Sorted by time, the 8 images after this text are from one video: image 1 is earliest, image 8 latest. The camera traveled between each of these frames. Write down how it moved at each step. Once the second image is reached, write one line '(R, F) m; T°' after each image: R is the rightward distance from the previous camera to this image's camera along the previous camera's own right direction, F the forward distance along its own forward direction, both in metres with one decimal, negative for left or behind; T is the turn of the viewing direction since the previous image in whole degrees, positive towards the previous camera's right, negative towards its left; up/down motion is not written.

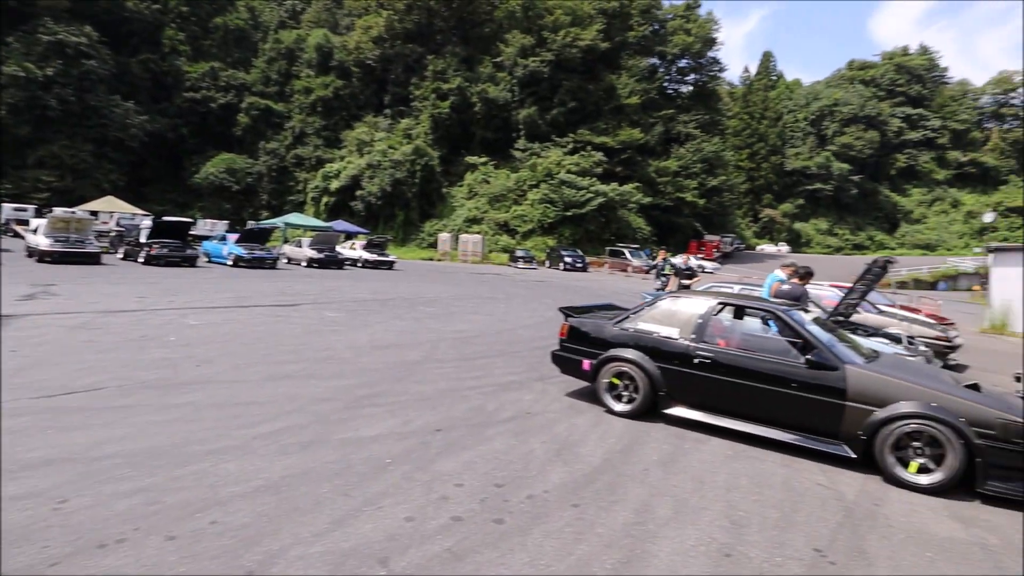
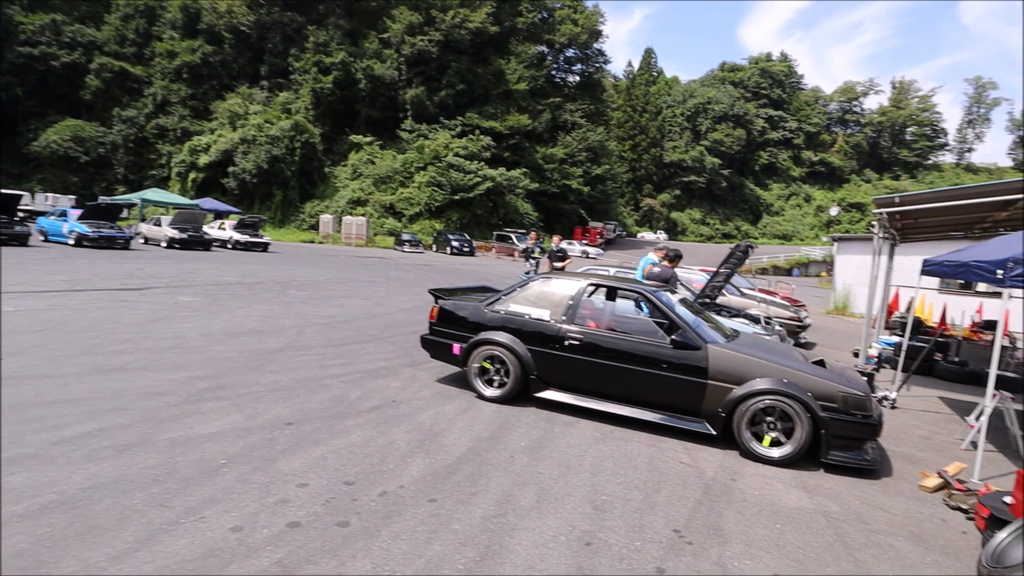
(+0.3, +0.3) m; +10°
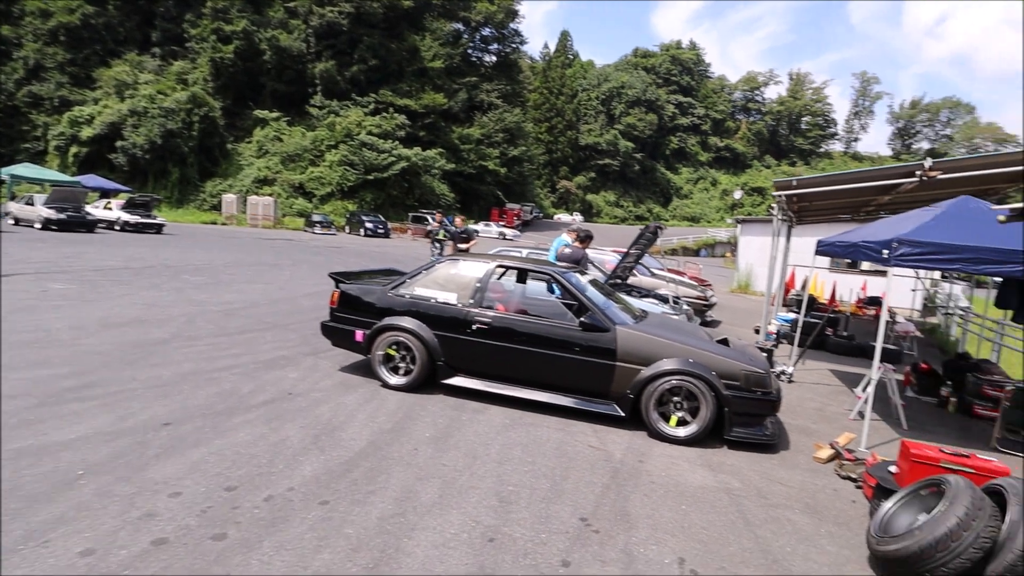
(+0.1, +0.2) m; +8°
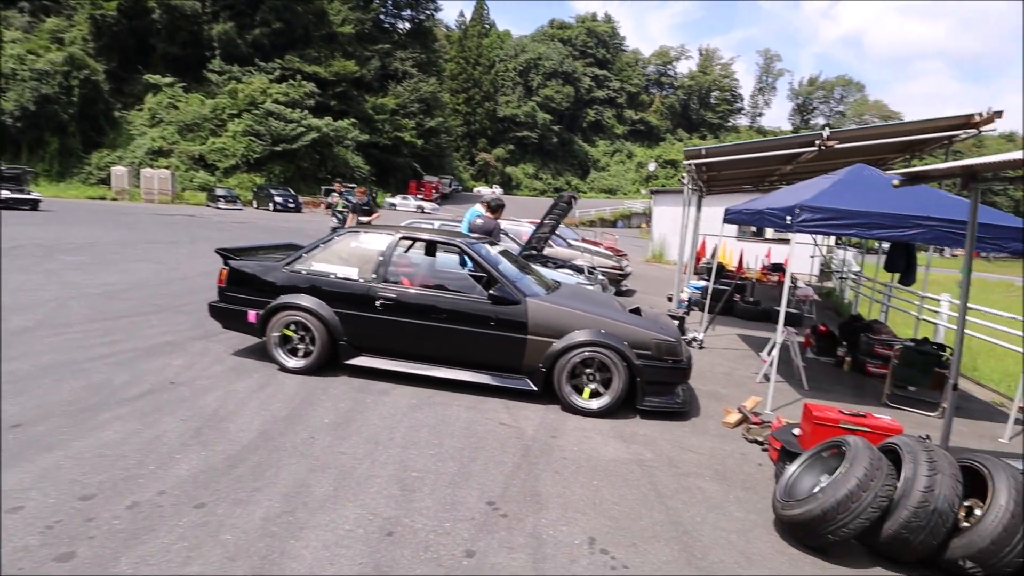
(+0.1, +0.3) m; +7°
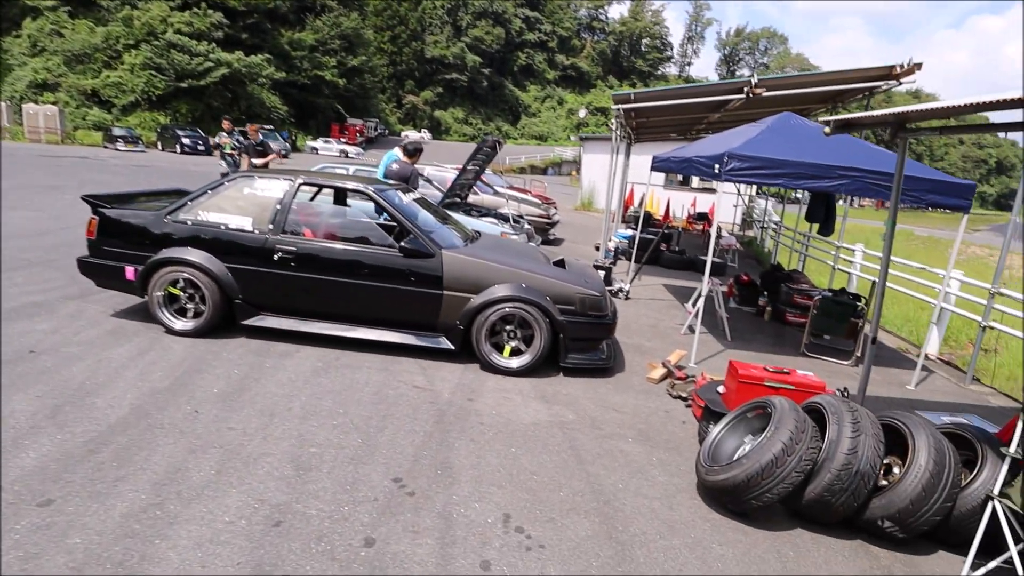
(+0.1, +0.4) m; +6°
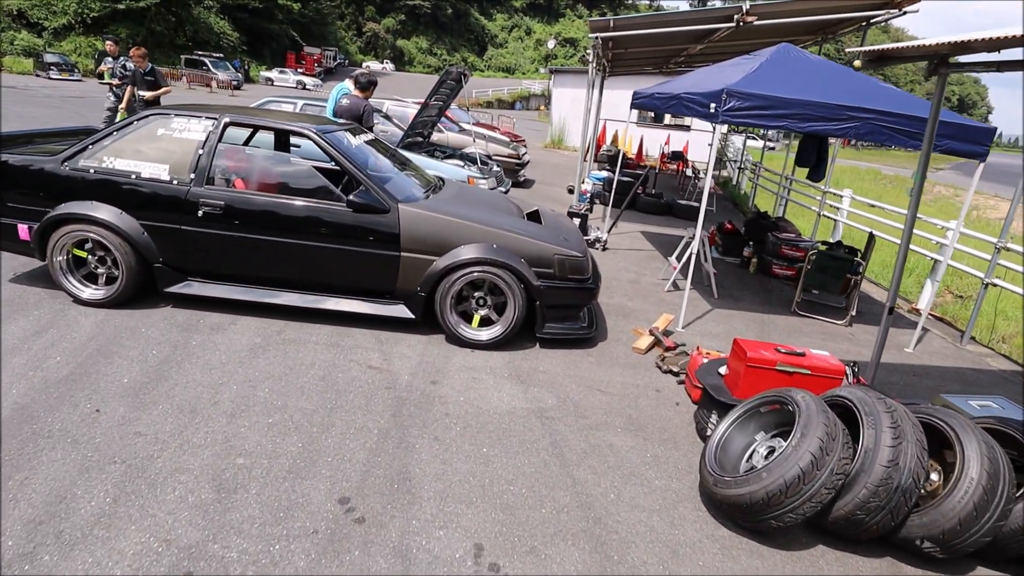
(0.0, +0.7) m; +3°
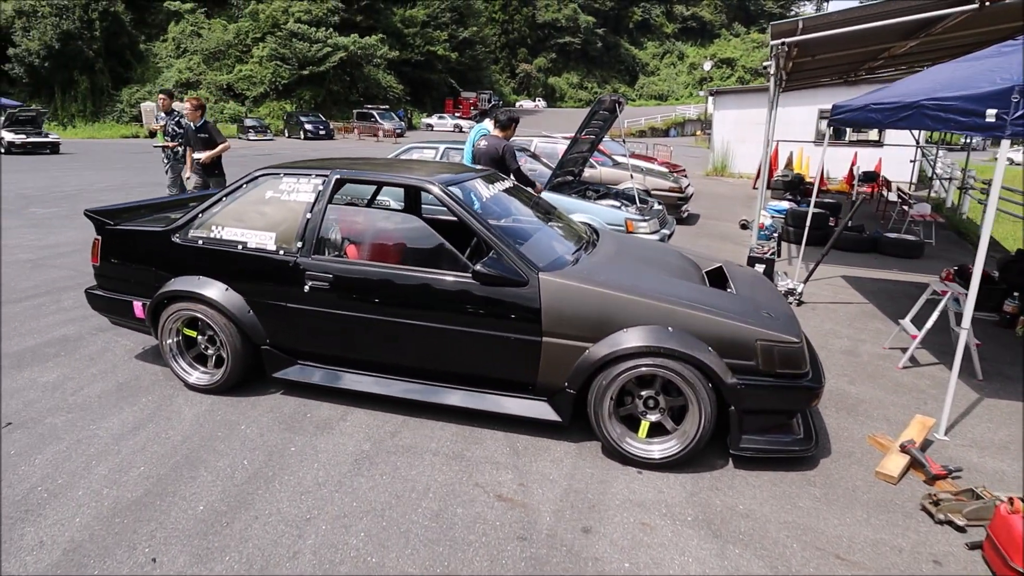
(-0.1, +1.1) m; -14°
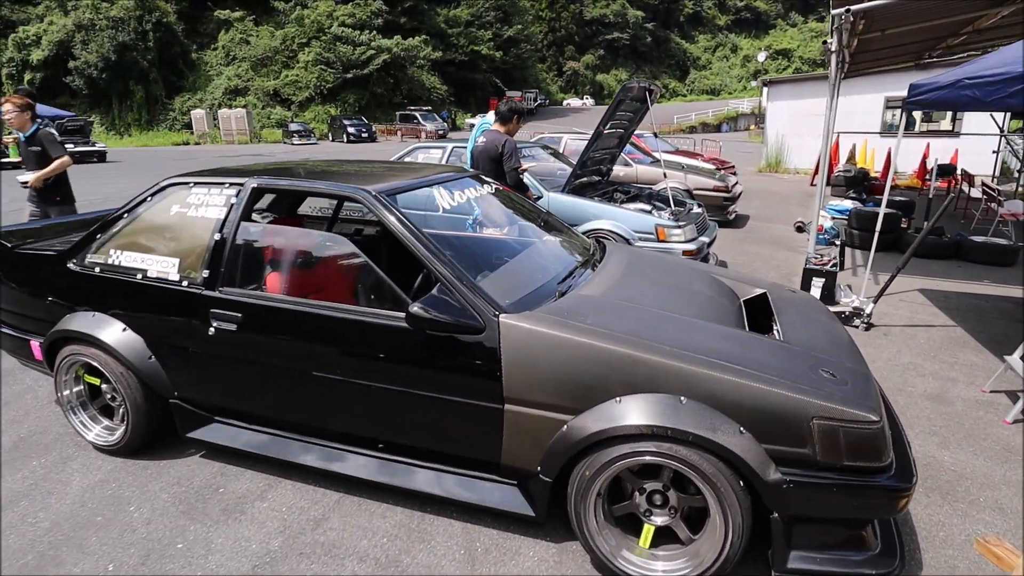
(+0.4, +0.9) m; -5°
